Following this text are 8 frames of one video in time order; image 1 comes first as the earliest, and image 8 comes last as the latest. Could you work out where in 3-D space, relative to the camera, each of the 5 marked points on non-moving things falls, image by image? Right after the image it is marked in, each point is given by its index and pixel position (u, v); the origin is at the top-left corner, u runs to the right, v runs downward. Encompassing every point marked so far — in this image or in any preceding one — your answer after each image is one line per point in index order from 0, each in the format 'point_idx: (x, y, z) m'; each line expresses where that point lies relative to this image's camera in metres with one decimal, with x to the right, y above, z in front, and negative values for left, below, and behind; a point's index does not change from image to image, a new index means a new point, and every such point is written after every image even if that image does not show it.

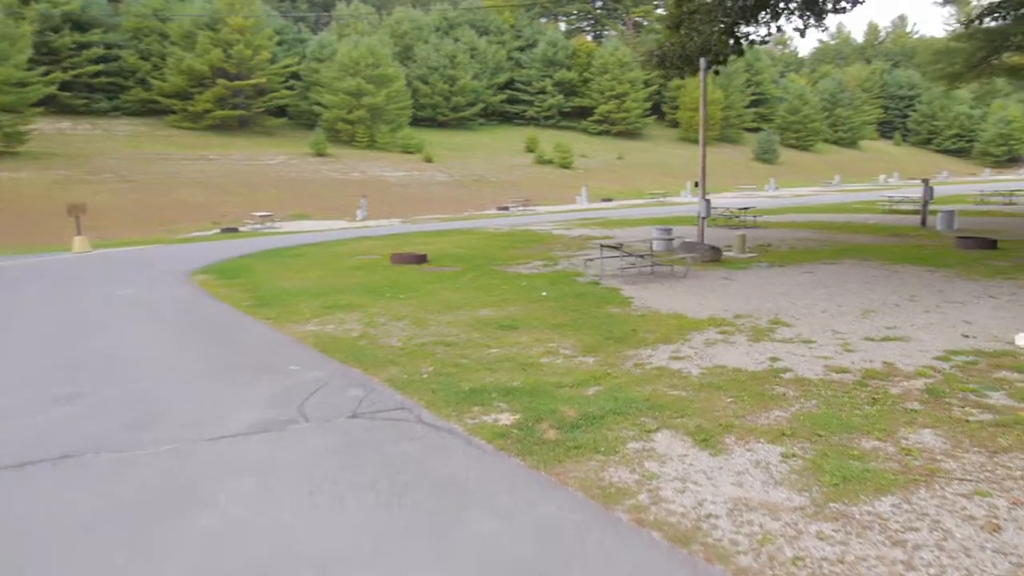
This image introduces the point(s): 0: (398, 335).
0: (-1.1, -0.5, +7.6) m
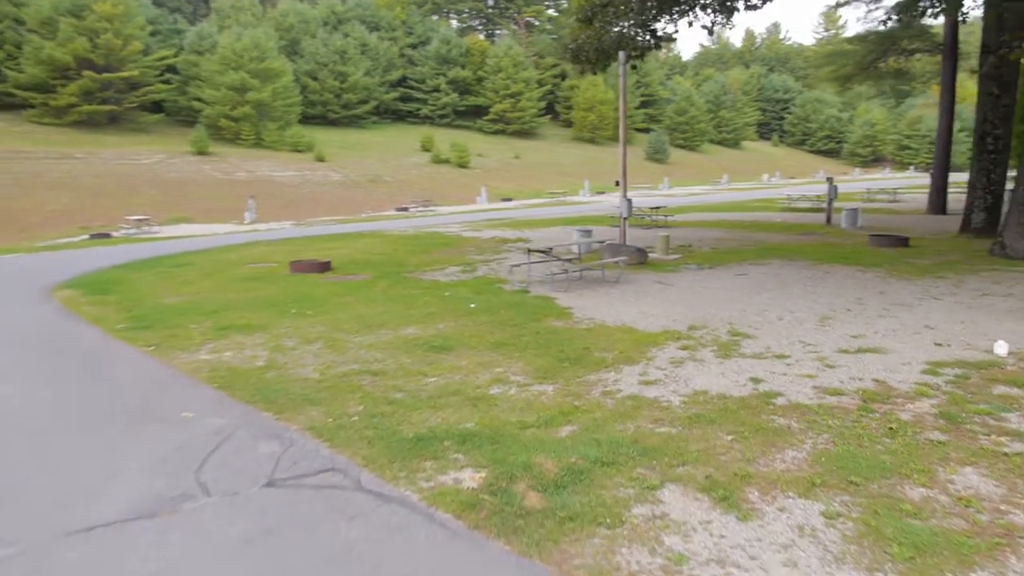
0: (-1.6, -0.6, +6.4) m
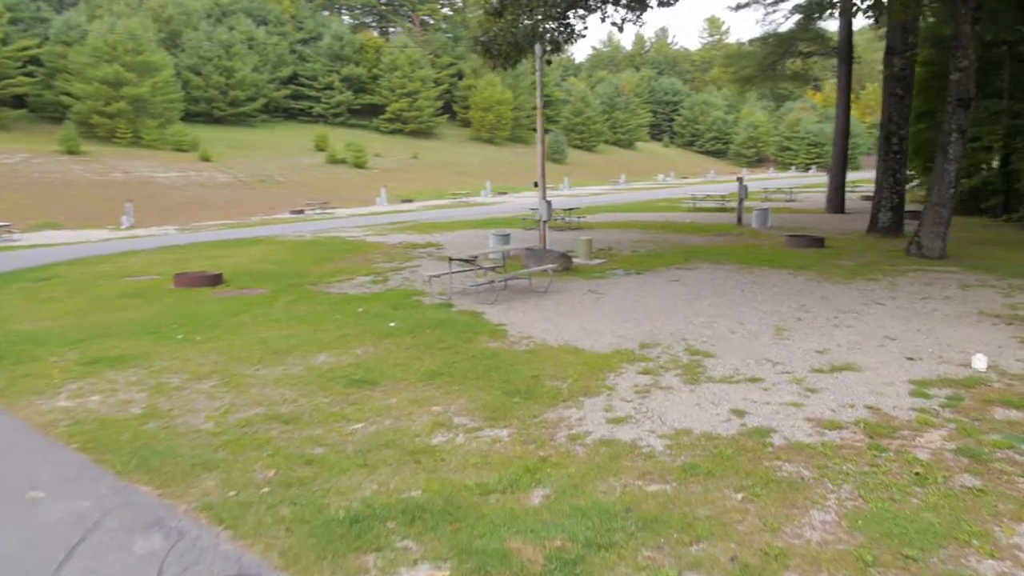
0: (-2.1, -0.8, +5.2) m
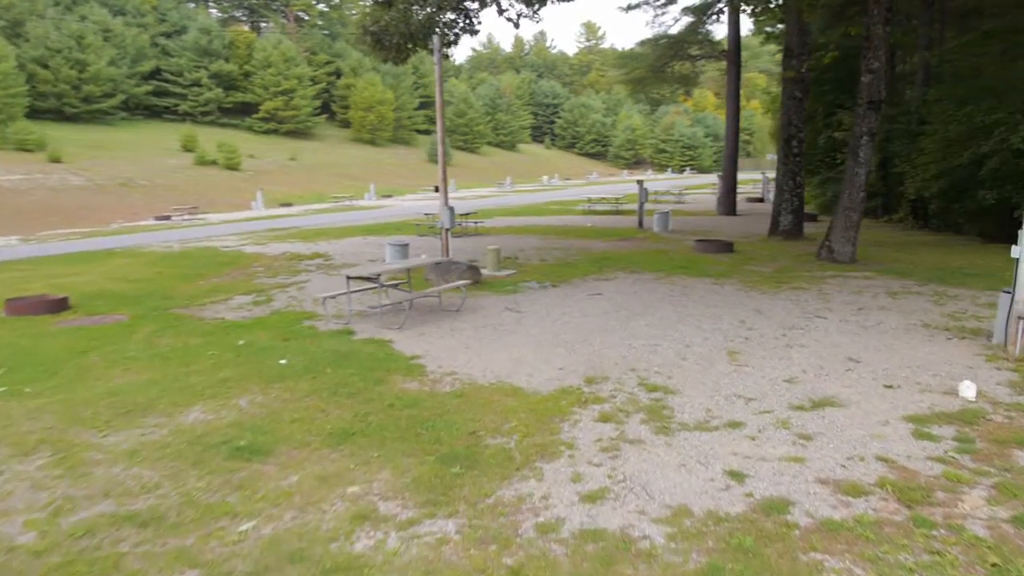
0: (-2.4, -1.1, +3.7) m
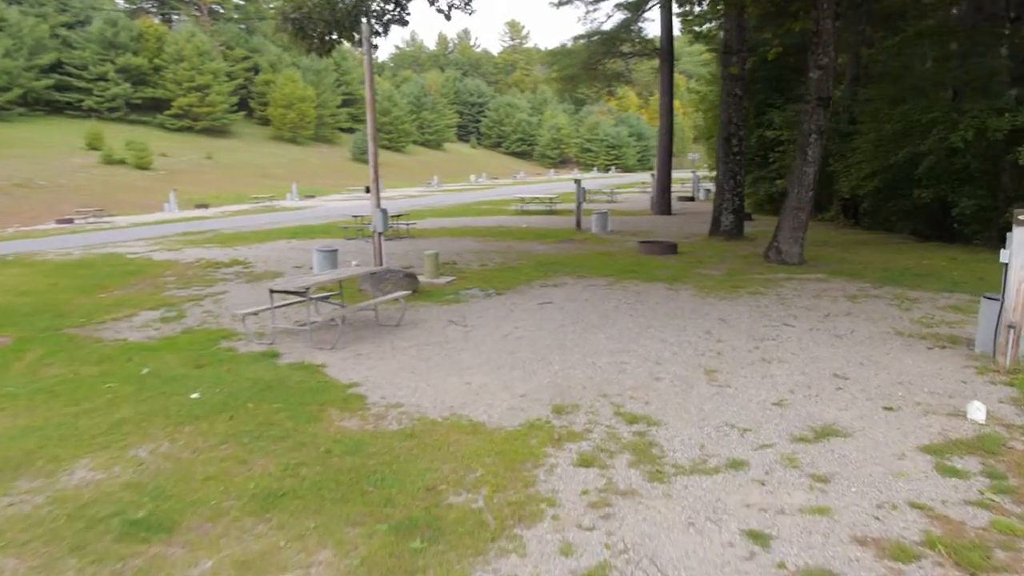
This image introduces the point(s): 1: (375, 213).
0: (-2.4, -1.2, +2.7) m
1: (-2.0, +1.1, +11.1) m
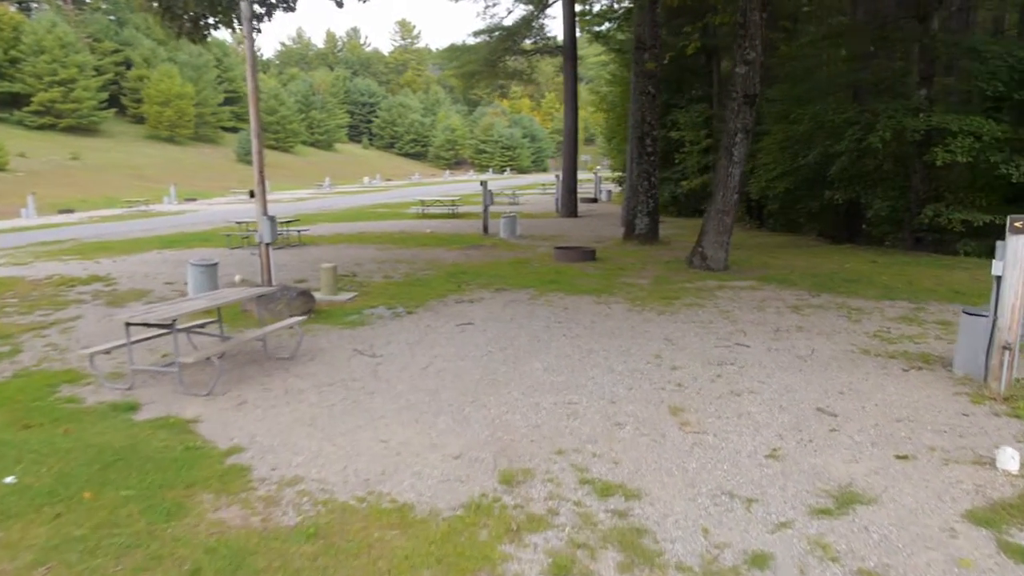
0: (-2.4, -1.4, +1.3) m
1: (-3.1, +0.8, +9.7) m
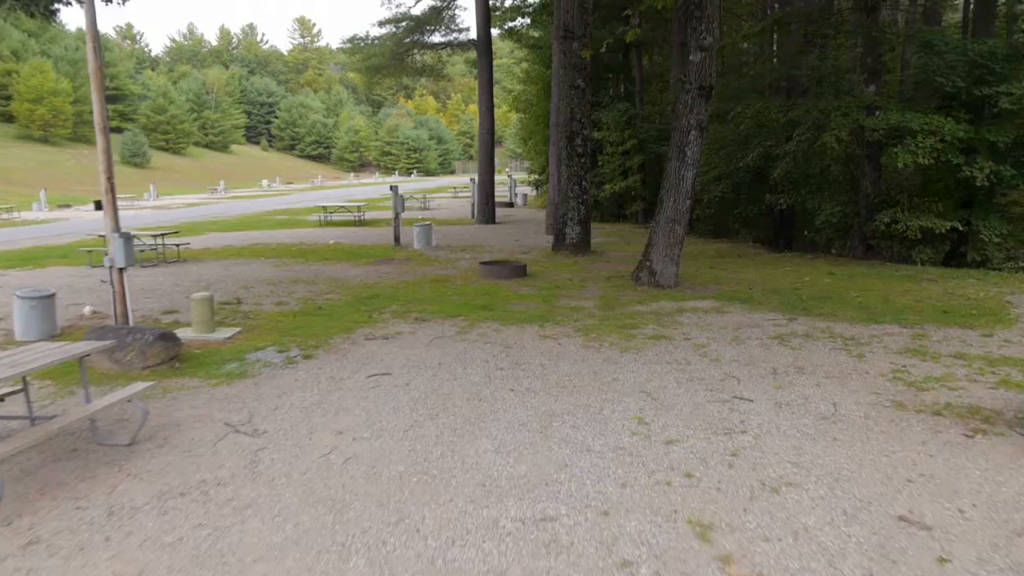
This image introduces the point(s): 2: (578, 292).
0: (-2.2, -1.8, -0.7) m
1: (-3.9, +0.5, +7.6) m
2: (+0.8, 0.0, +9.6) m
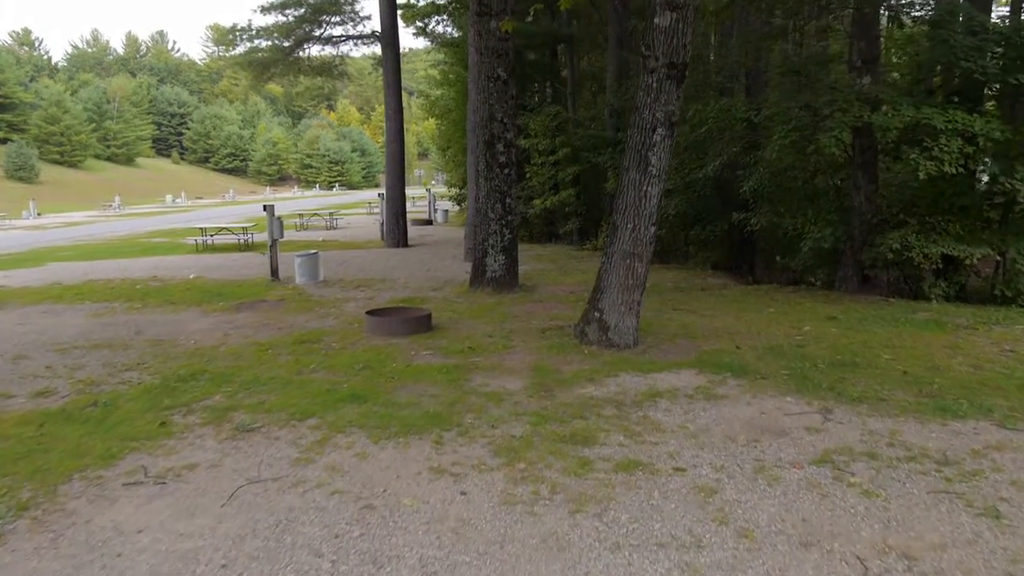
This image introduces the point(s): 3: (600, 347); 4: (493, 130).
0: (-2.2, -2.2, -3.8) m
1: (-4.7, -0.1, +4.2) m
2: (-0.1, -0.6, +6.7) m
3: (+0.8, -0.5, +7.0) m
4: (-0.2, +2.1, +10.1) m
